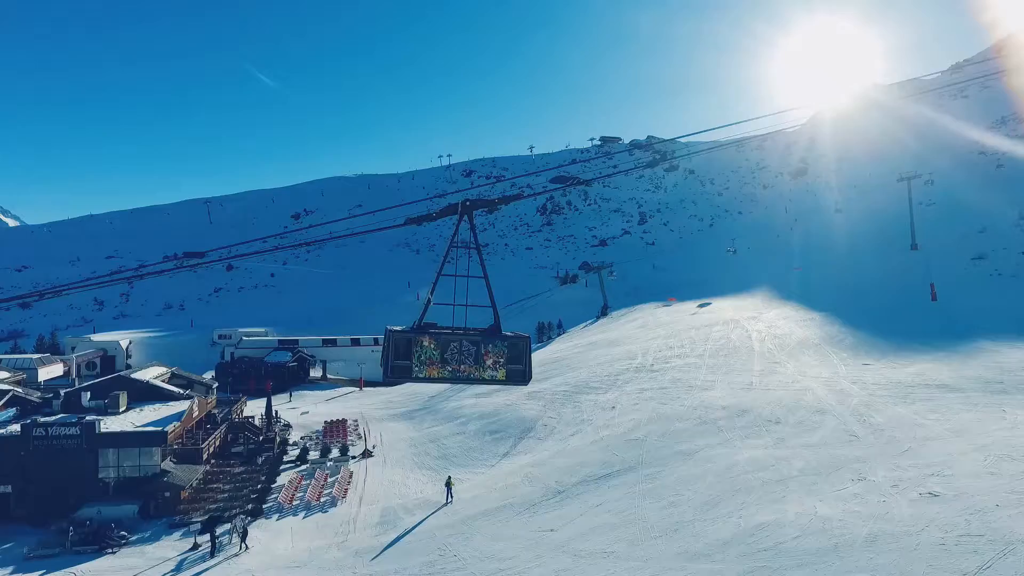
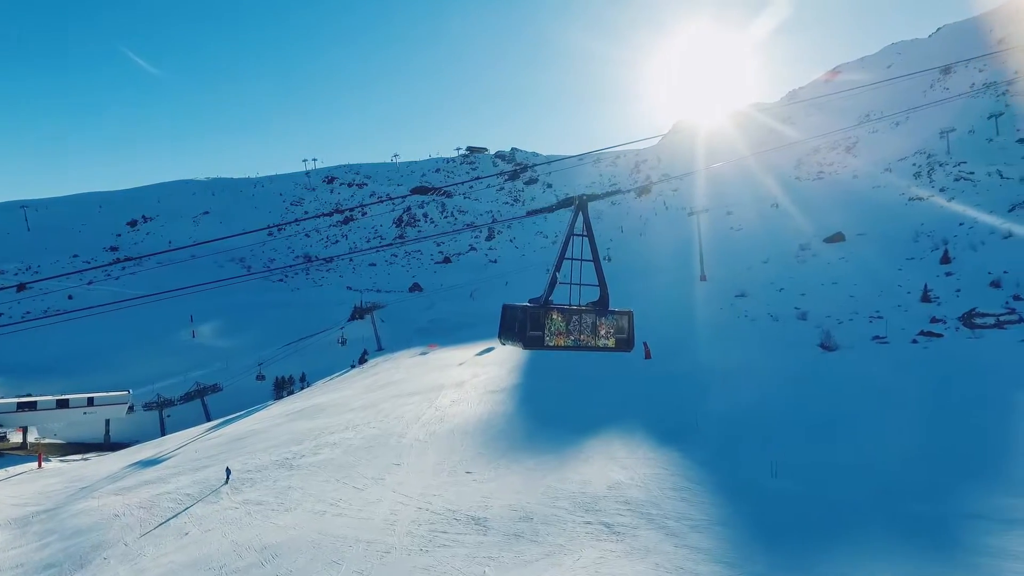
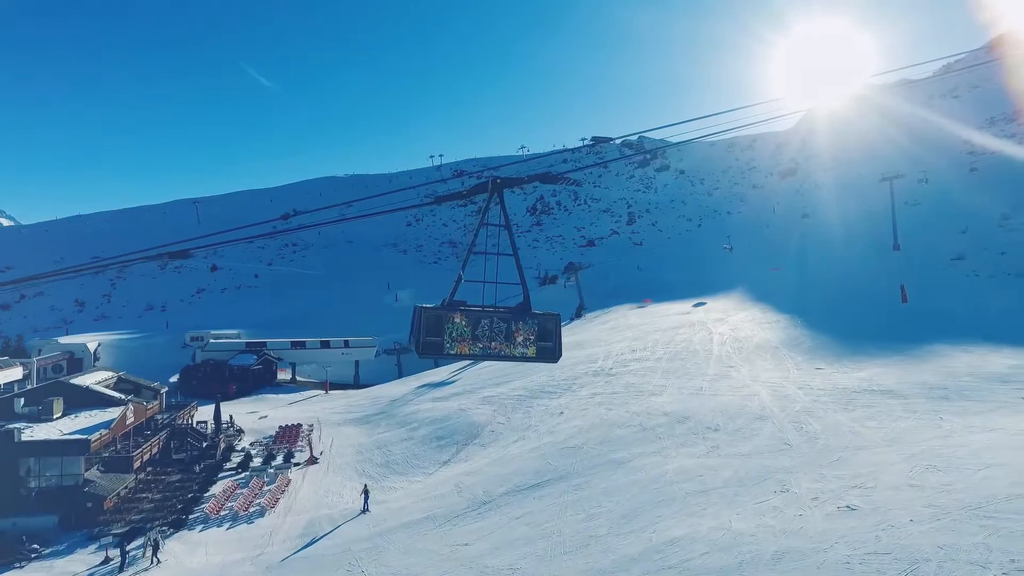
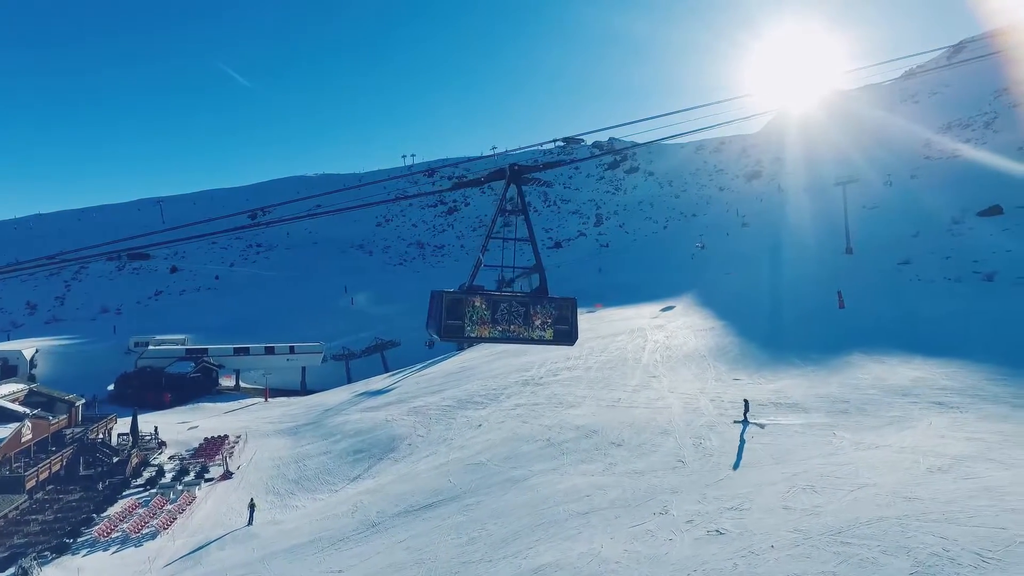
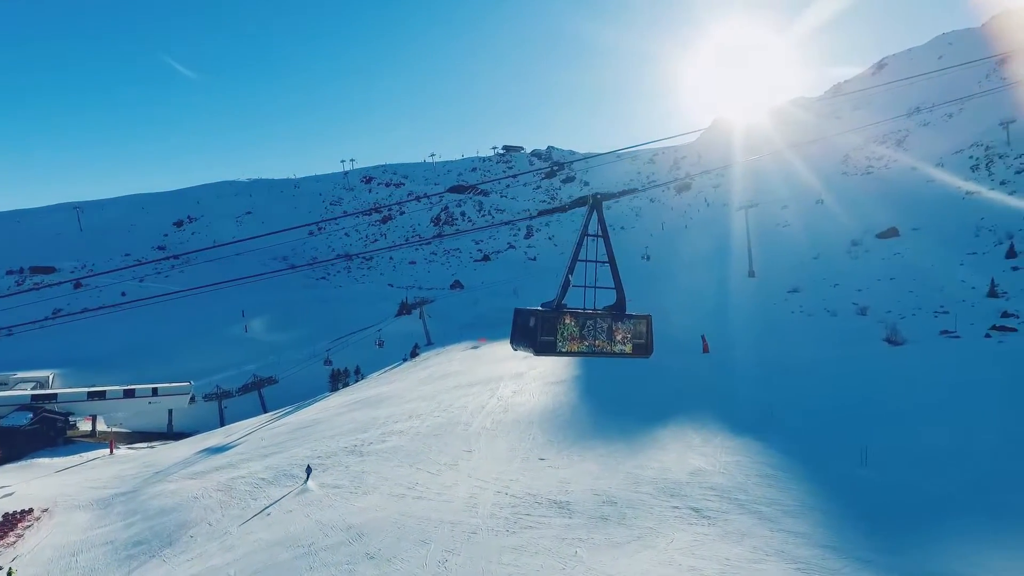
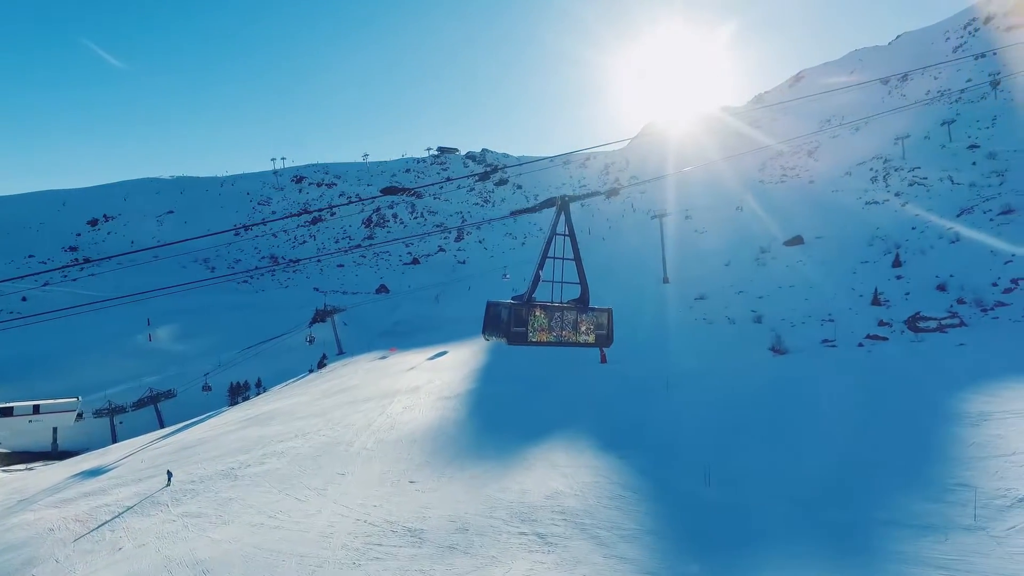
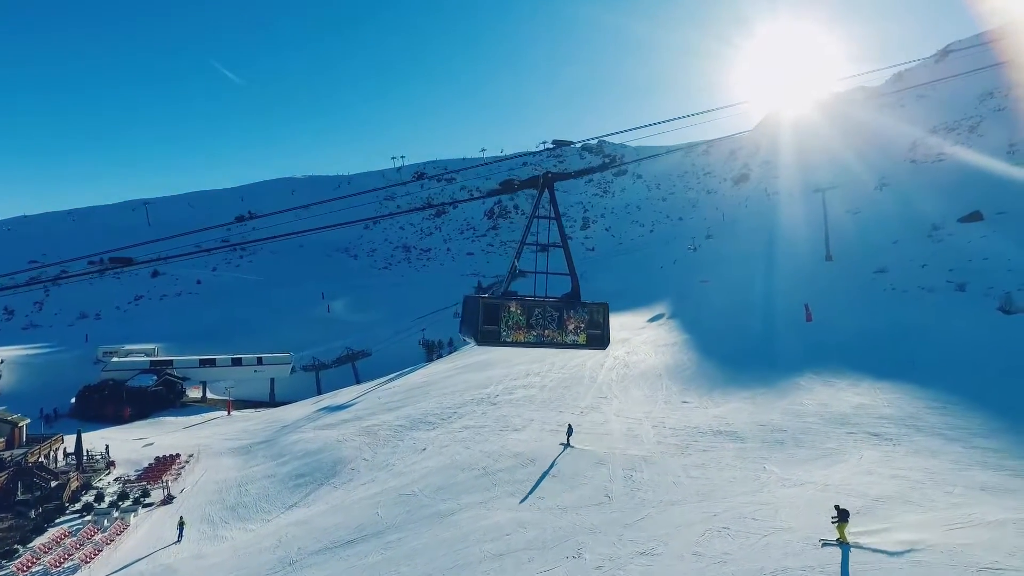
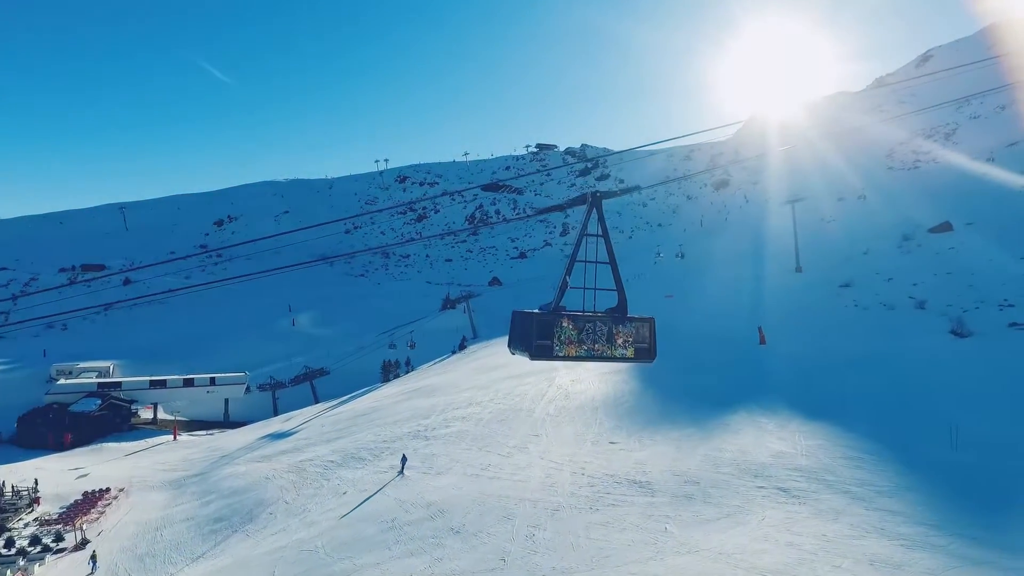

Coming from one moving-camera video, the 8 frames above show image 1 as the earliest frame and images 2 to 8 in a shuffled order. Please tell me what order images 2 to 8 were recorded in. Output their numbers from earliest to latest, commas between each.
3, 4, 7, 8, 5, 2, 6
